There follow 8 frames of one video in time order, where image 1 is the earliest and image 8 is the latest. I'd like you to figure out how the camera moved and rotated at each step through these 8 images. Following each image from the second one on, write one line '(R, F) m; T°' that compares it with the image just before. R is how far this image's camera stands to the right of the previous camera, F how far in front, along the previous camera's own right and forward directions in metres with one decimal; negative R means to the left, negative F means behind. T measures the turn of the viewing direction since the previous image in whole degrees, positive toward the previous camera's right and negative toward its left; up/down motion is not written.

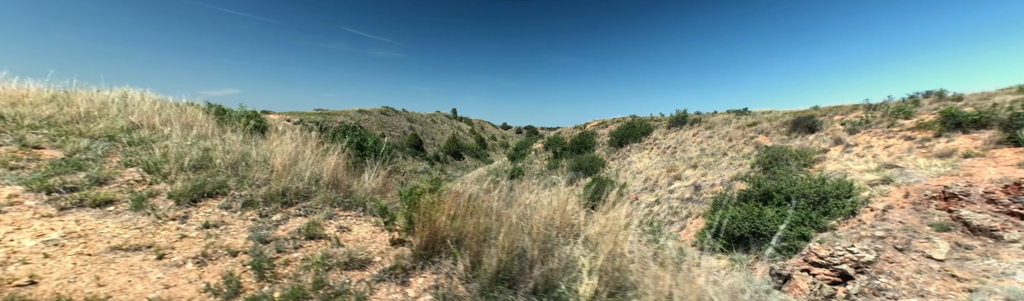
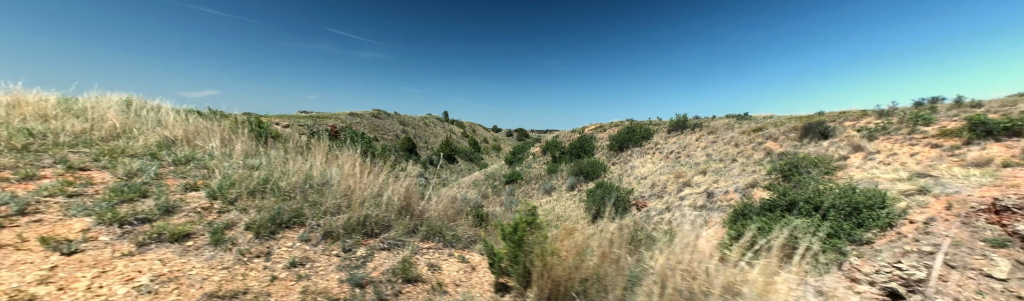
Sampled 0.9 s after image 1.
(-0.2, +0.1) m; 0°
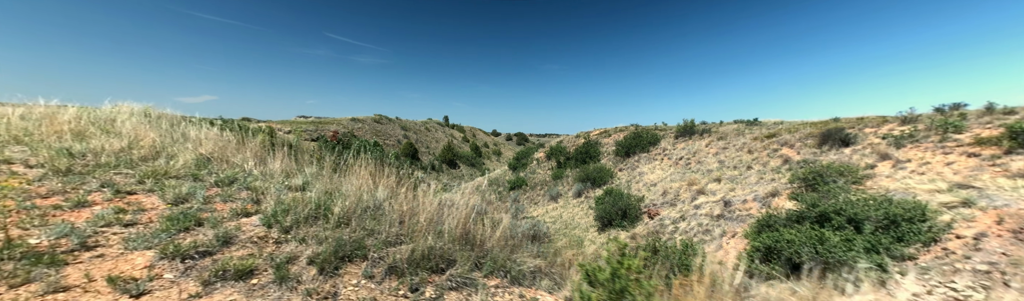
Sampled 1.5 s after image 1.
(-0.2, 0.0) m; -1°
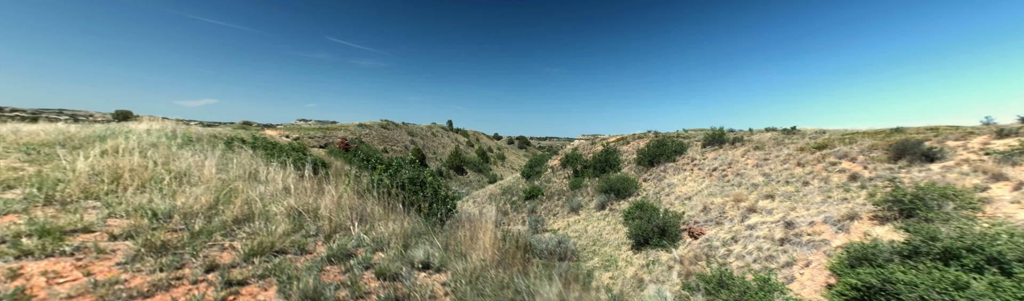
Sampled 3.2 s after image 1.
(-0.5, +0.3) m; -4°
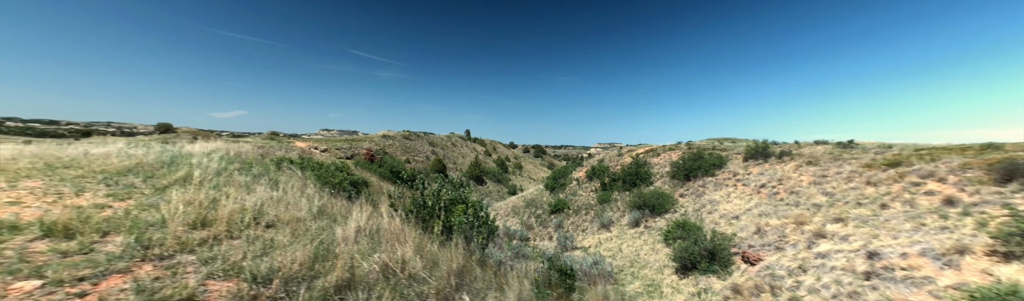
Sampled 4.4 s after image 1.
(-0.3, +0.3) m; -5°
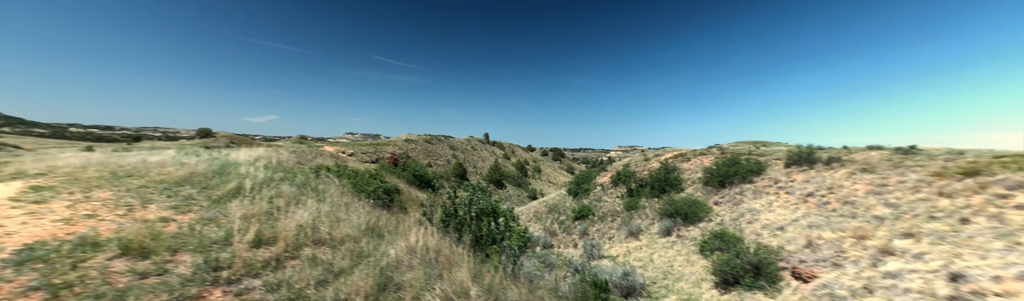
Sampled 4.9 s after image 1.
(-0.1, +0.2) m; -5°
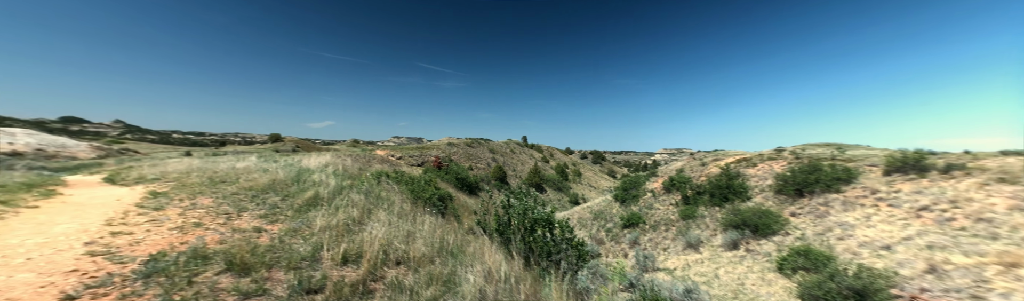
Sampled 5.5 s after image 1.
(-0.2, +0.2) m; -9°
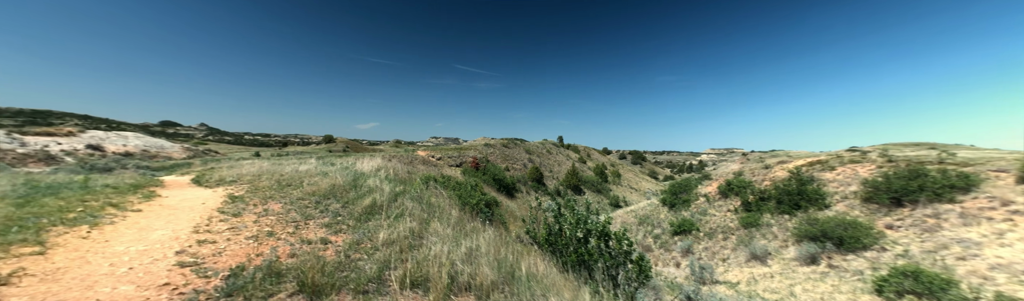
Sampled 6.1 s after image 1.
(-0.1, +0.5) m; -9°
